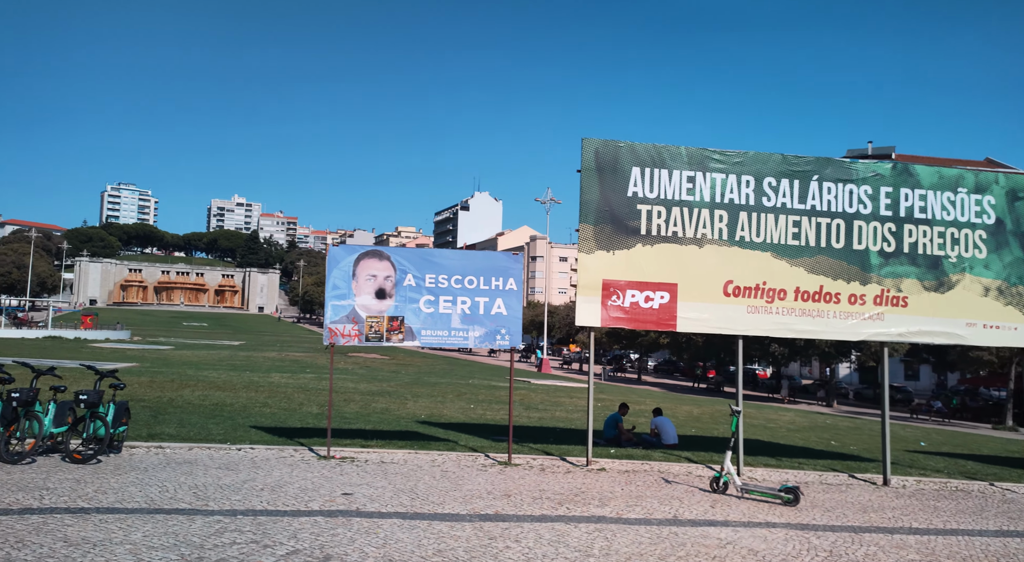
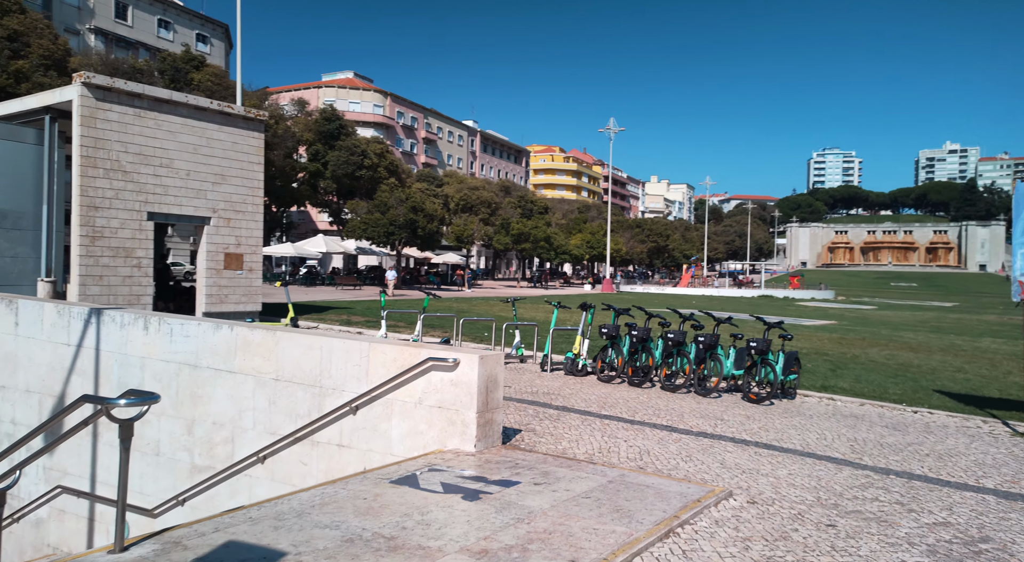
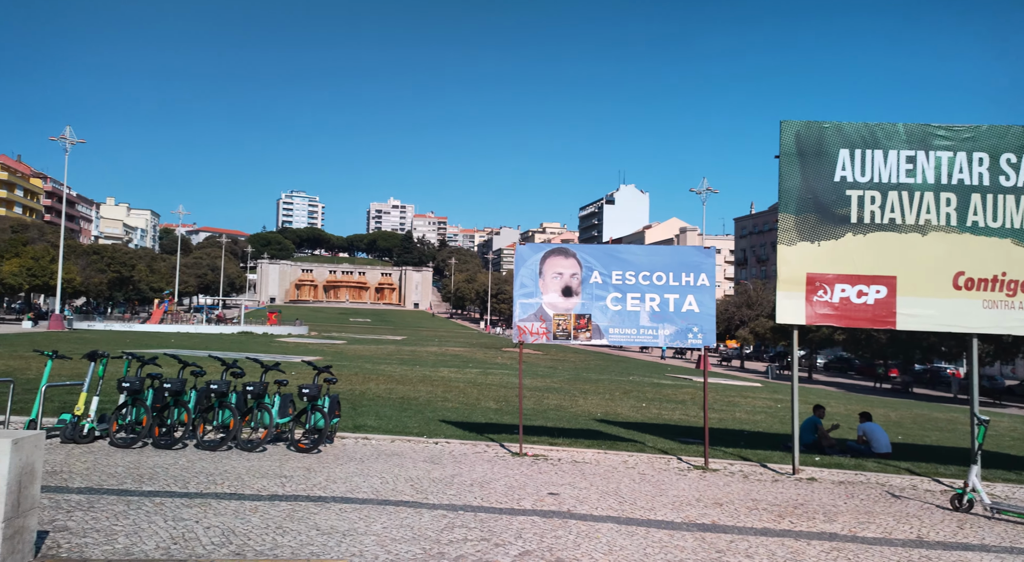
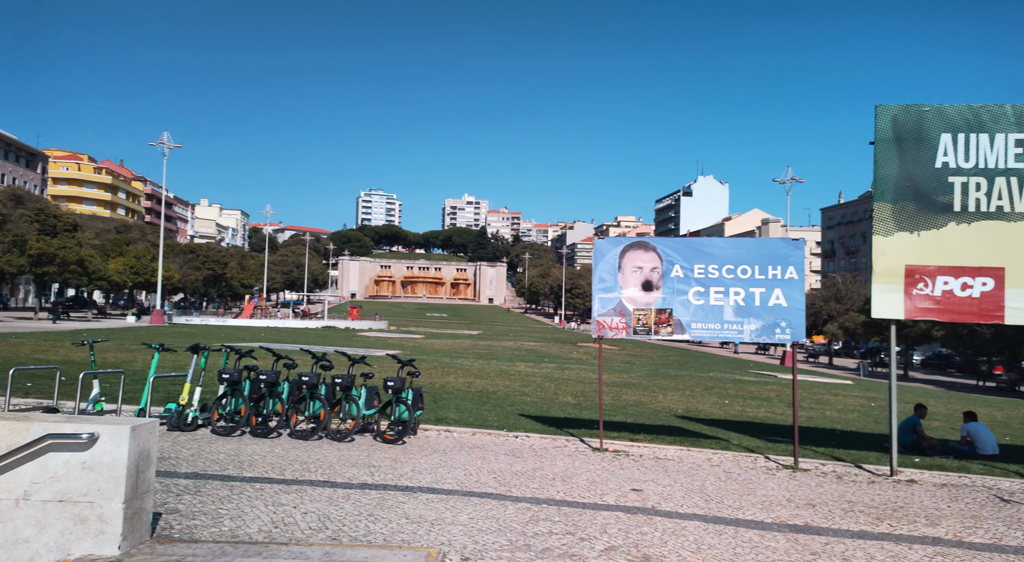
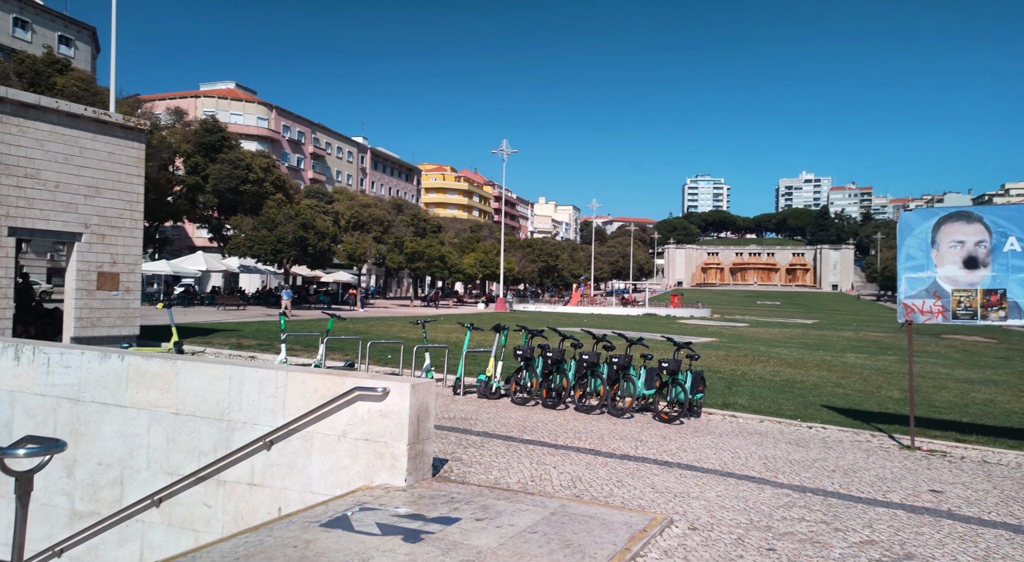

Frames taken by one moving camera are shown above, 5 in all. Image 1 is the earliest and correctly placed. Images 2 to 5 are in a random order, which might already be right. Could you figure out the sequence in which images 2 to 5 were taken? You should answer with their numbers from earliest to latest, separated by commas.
3, 4, 5, 2
